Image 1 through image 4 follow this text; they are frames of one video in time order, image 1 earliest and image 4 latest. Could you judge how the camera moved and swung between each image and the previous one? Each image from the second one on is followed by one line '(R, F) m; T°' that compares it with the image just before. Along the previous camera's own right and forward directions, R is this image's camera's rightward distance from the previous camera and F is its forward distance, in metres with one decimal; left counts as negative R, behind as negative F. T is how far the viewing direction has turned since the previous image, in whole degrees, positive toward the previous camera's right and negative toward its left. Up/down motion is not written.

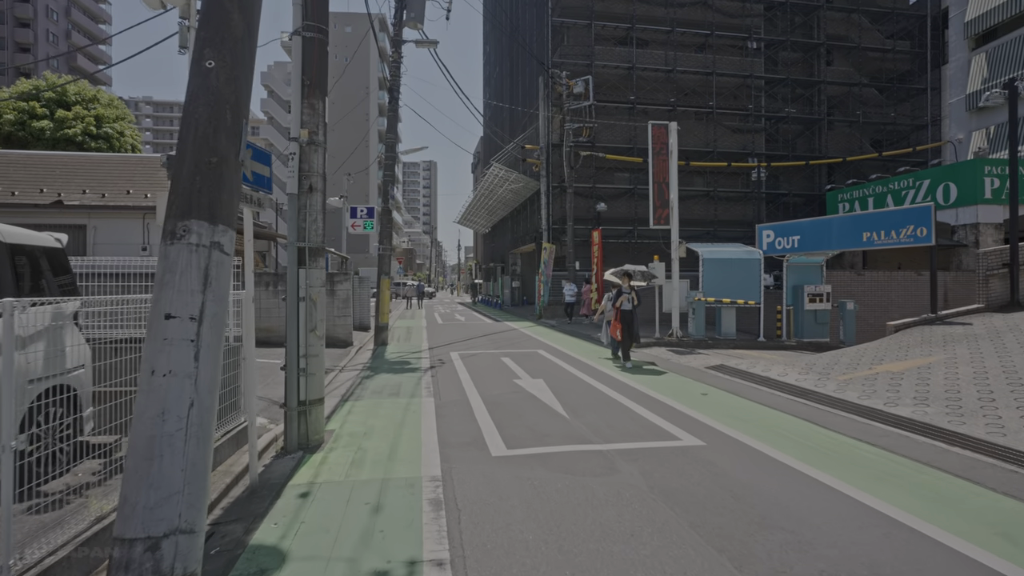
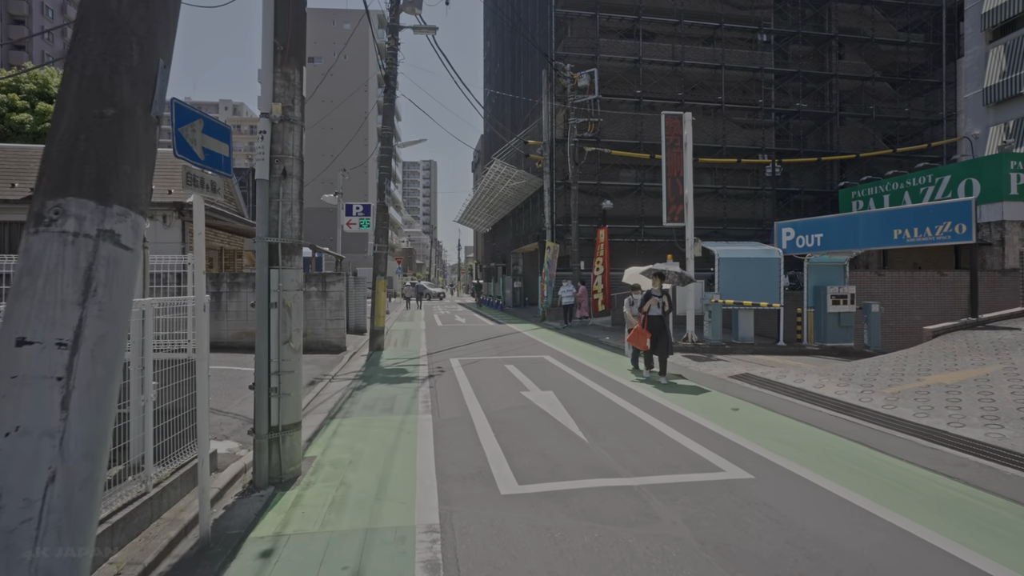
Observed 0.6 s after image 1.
(-0.1, +0.9) m; 0°
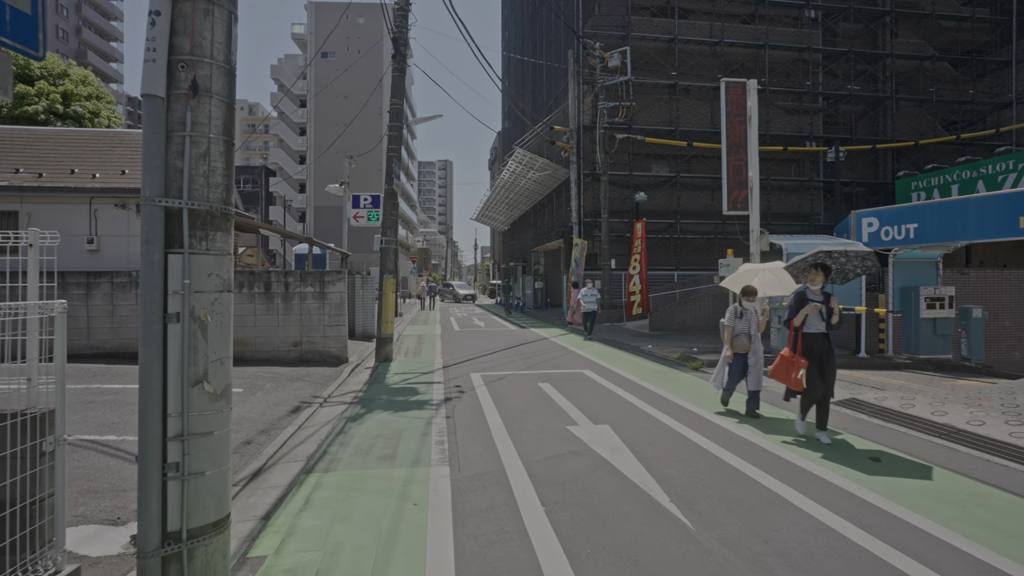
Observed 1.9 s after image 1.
(-0.3, +2.1) m; -1°
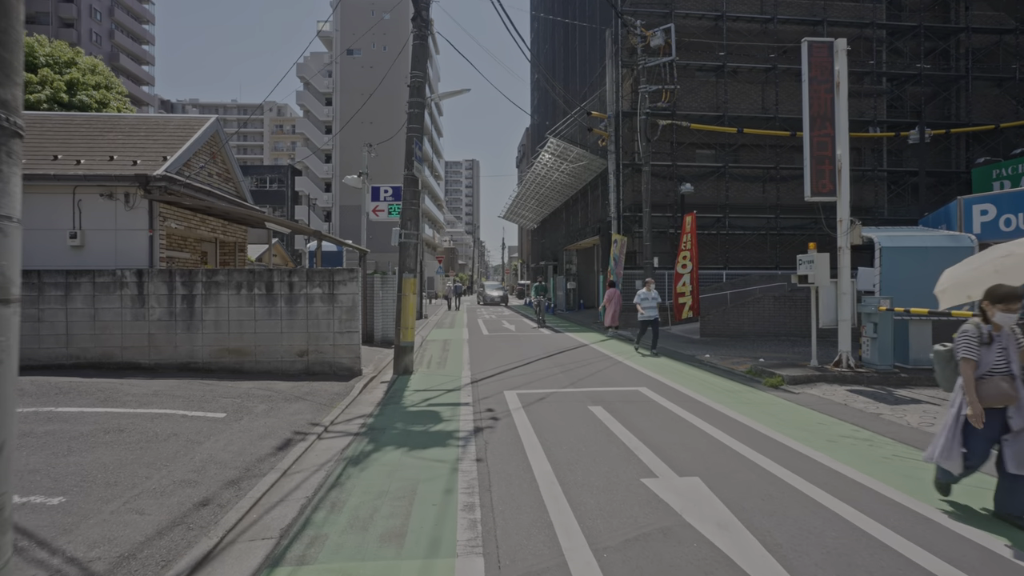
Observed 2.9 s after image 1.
(-0.2, +1.7) m; -3°
